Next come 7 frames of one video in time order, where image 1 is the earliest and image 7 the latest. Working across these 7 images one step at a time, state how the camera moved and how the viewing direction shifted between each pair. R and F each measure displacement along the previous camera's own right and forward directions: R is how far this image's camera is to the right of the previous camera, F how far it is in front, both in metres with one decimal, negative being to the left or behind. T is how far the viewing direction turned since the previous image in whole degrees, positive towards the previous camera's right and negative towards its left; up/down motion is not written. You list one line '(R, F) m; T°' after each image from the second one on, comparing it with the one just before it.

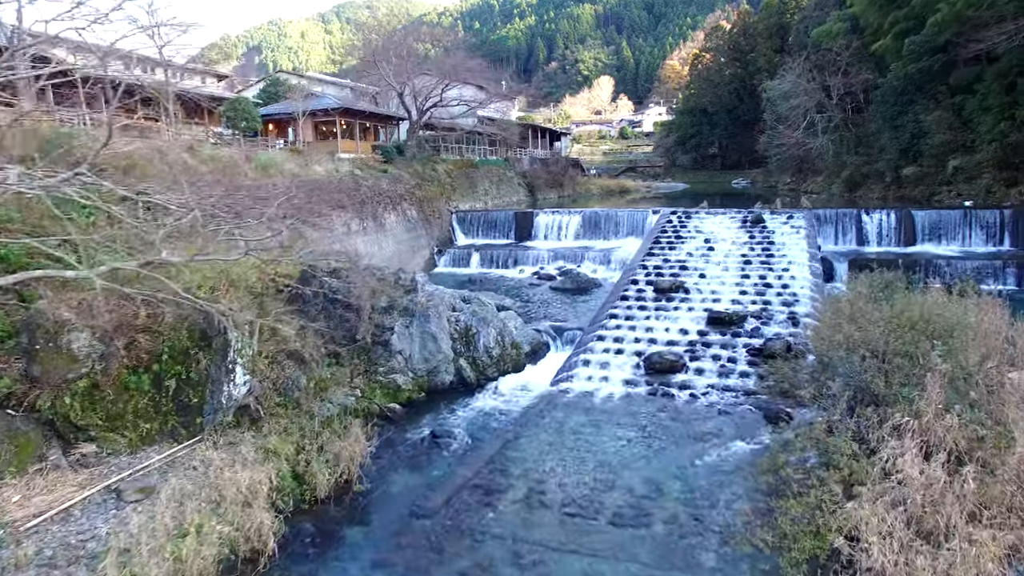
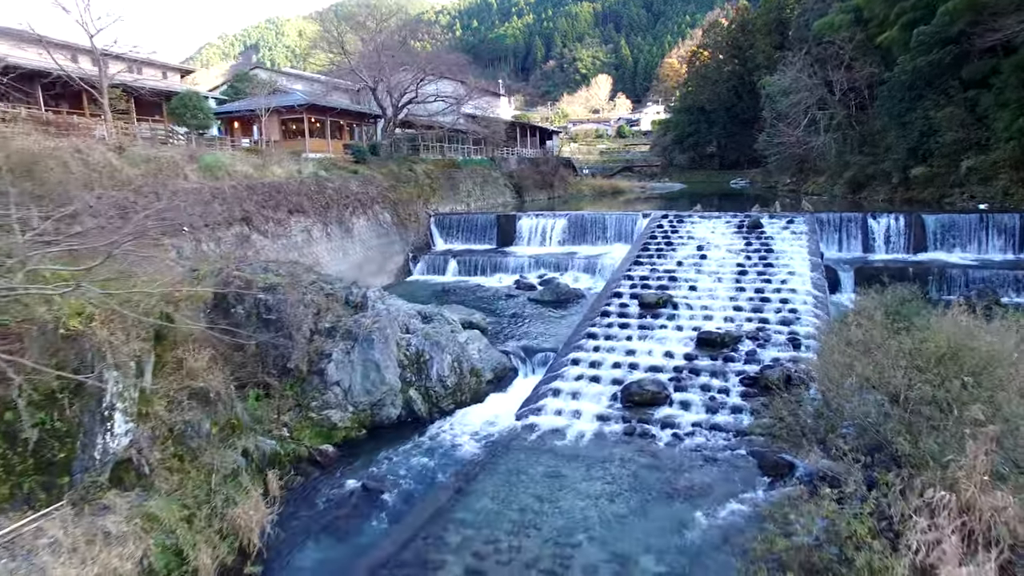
(+0.5, +1.3) m; 0°
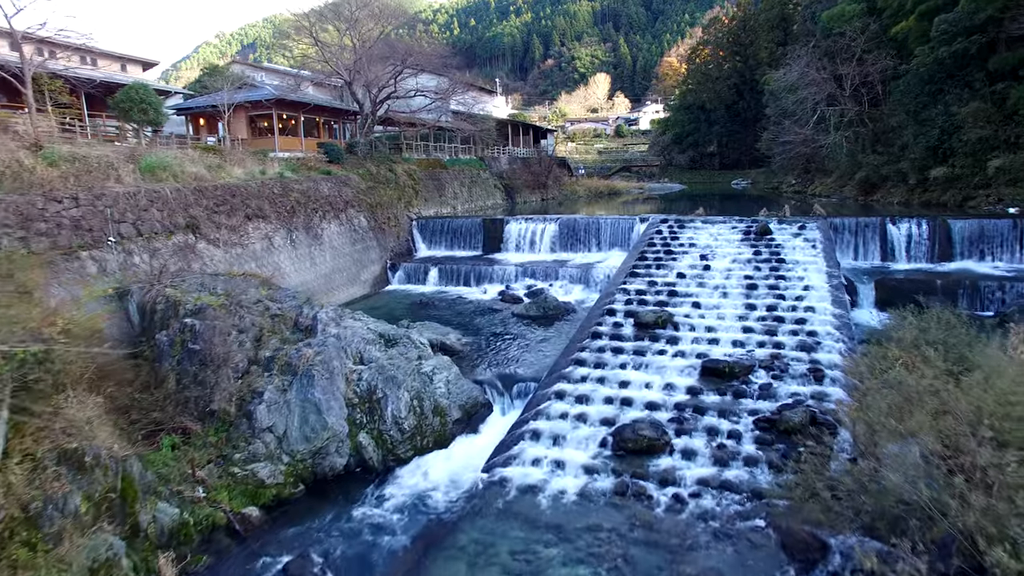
(+0.3, +1.5) m; 0°
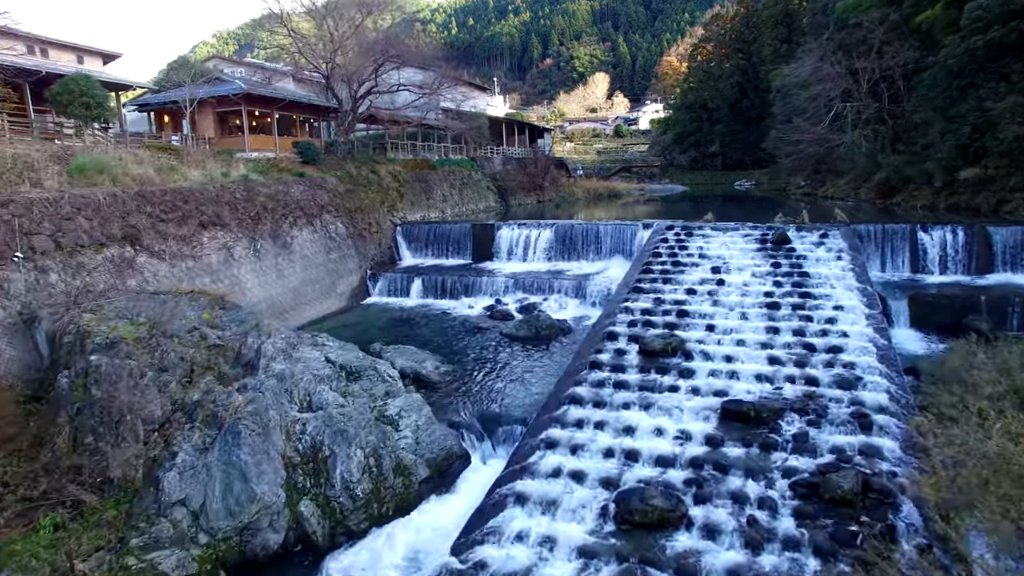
(+0.2, +1.5) m; 0°
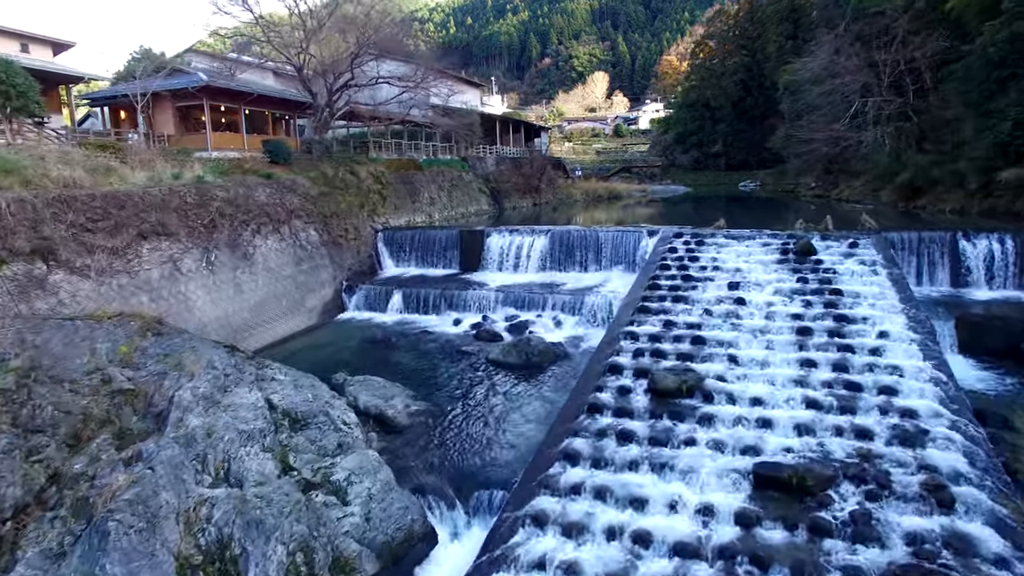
(+0.2, +1.6) m; 0°
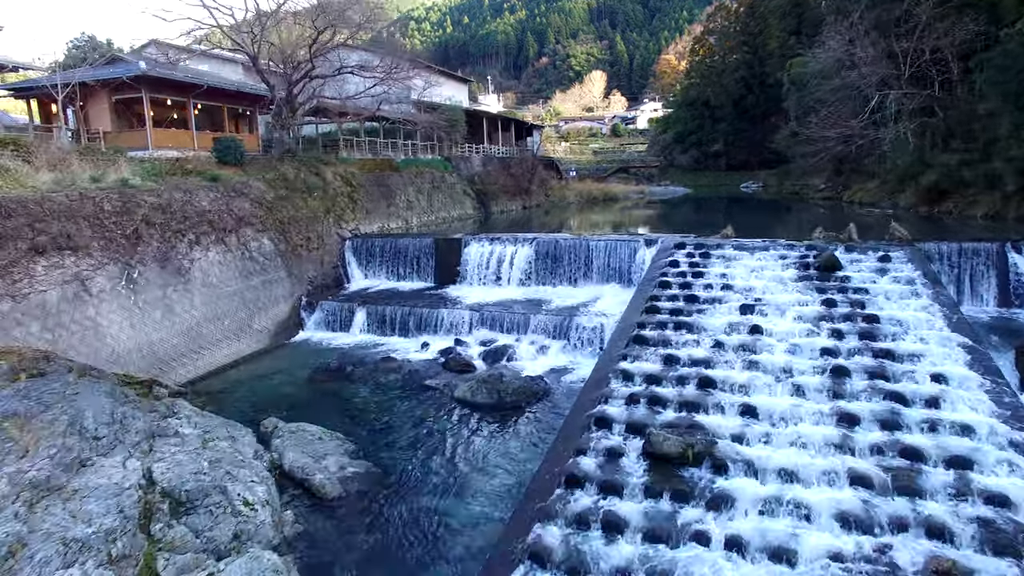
(+0.4, +1.7) m; 0°
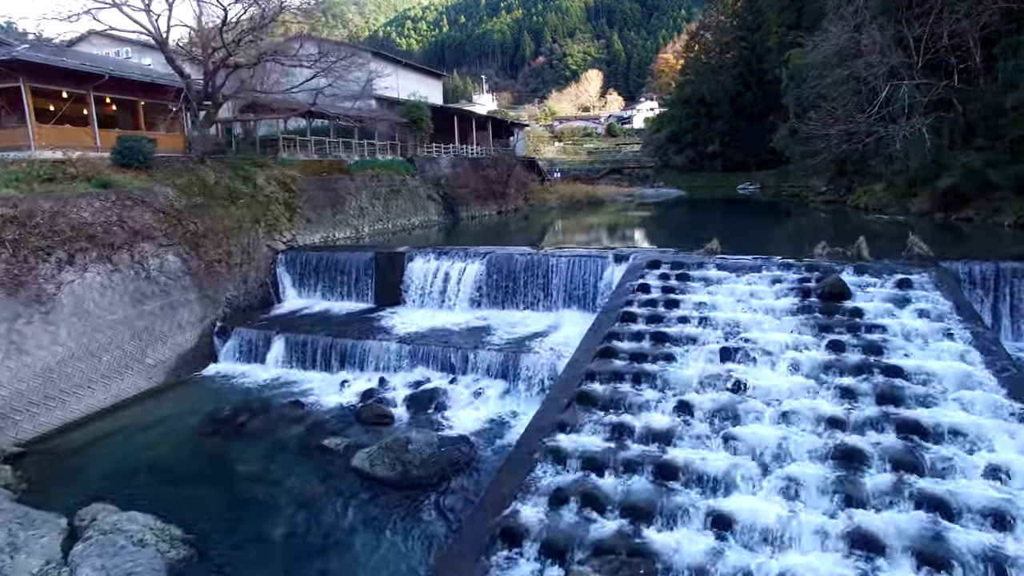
(+0.9, +2.0) m; 0°
